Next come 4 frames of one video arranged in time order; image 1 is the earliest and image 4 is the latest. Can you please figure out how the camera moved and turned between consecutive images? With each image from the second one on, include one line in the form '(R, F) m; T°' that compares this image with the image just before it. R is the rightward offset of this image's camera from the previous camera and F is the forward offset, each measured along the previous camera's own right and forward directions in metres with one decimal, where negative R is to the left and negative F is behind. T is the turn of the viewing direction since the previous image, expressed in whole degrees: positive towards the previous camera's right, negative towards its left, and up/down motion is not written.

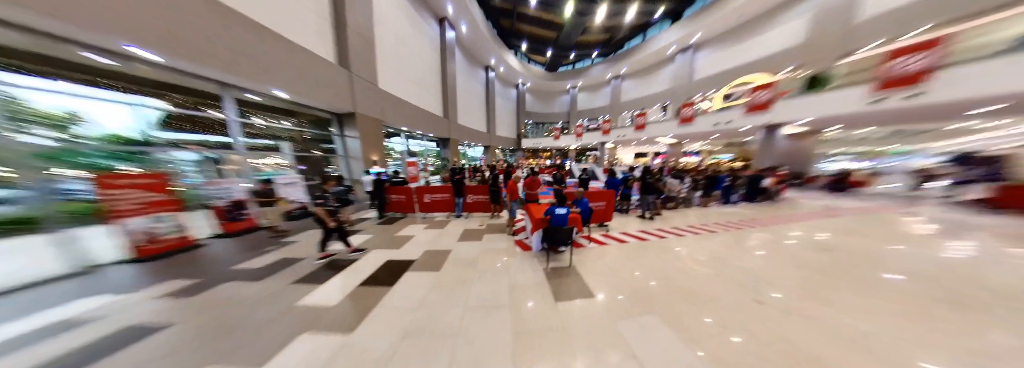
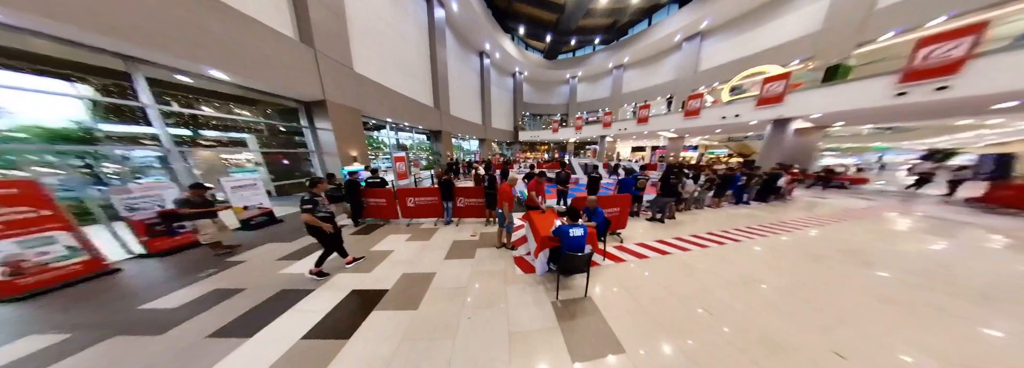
(0.0, +0.6) m; +1°
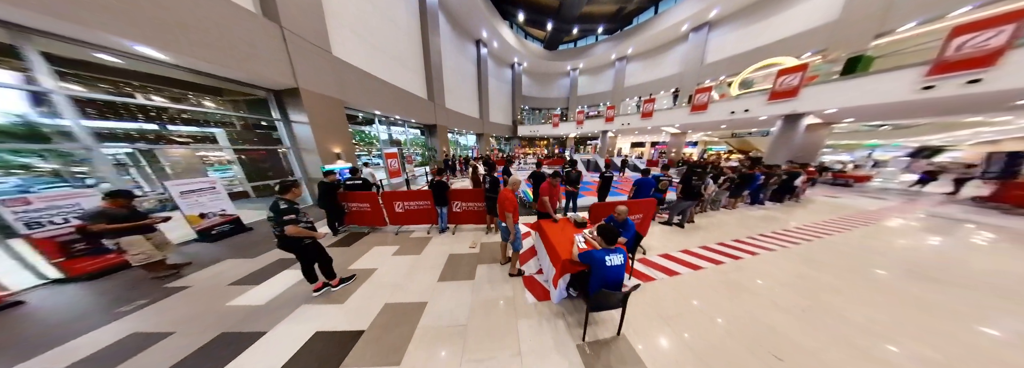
(-0.1, +0.5) m; +1°
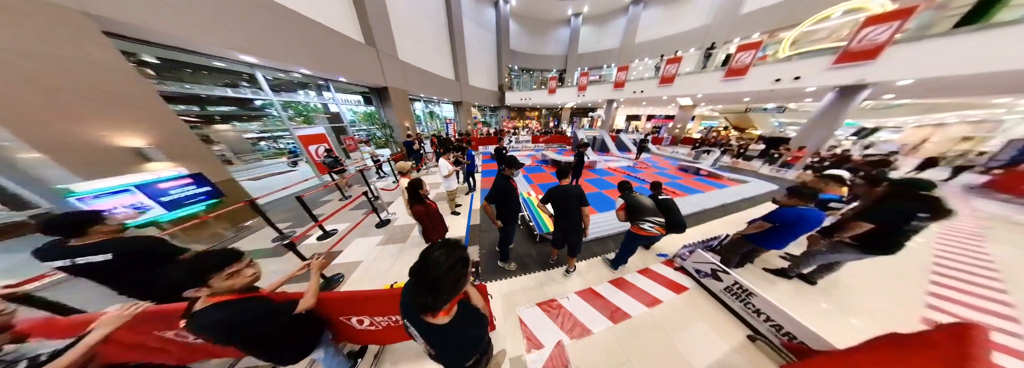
(-0.2, +2.3) m; +5°
